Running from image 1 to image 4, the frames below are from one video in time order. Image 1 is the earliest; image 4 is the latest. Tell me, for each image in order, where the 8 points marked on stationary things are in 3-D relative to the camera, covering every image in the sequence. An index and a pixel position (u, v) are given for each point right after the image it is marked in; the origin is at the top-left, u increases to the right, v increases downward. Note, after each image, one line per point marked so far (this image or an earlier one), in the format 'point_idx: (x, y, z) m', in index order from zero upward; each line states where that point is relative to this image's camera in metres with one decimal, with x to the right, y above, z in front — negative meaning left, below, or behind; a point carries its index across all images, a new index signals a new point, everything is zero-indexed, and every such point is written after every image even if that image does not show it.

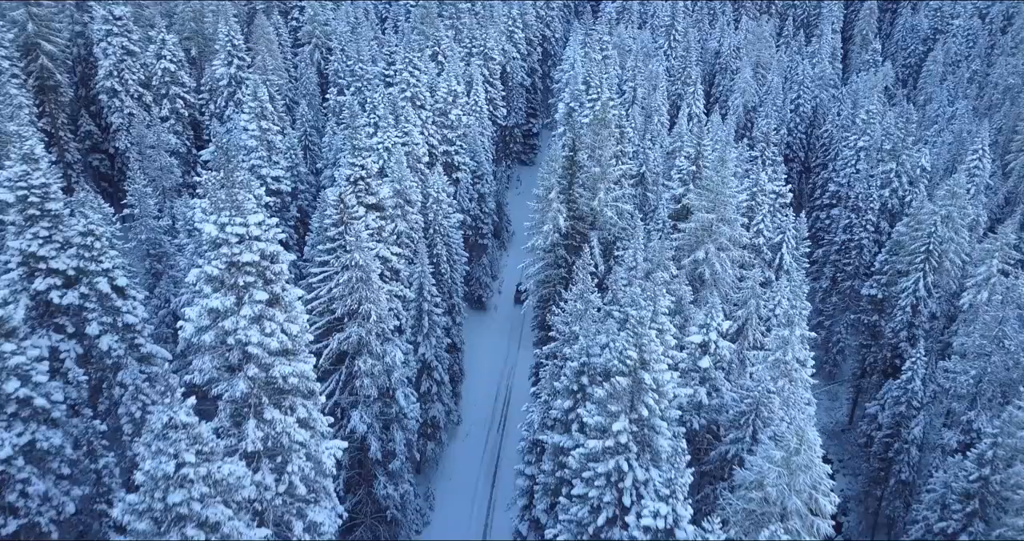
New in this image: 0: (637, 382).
0: (+3.2, -3.0, +19.6) m
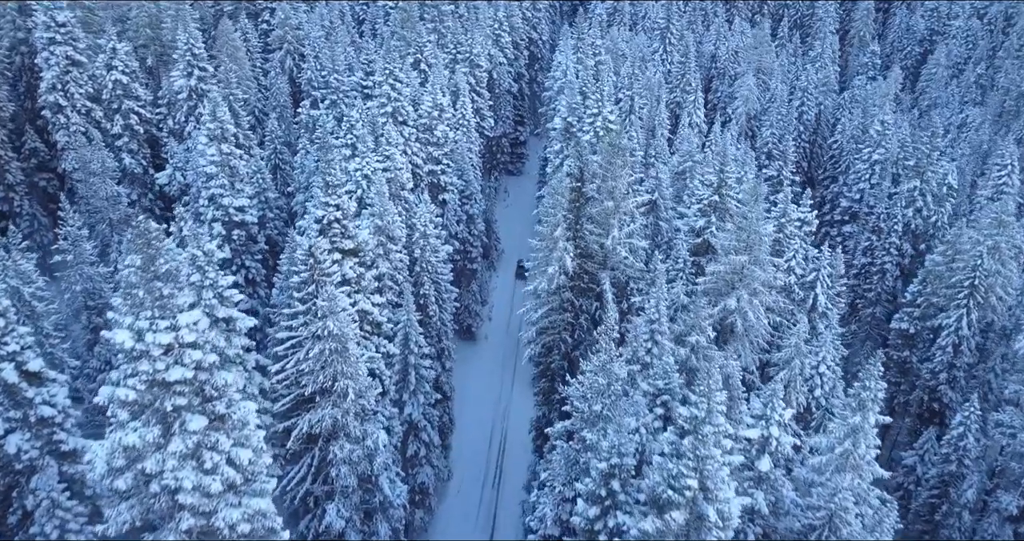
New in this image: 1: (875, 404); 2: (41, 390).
0: (+3.6, -4.8, +15.4) m
1: (+8.5, -3.2, +18.1) m
2: (-11.6, -2.9, +19.0) m
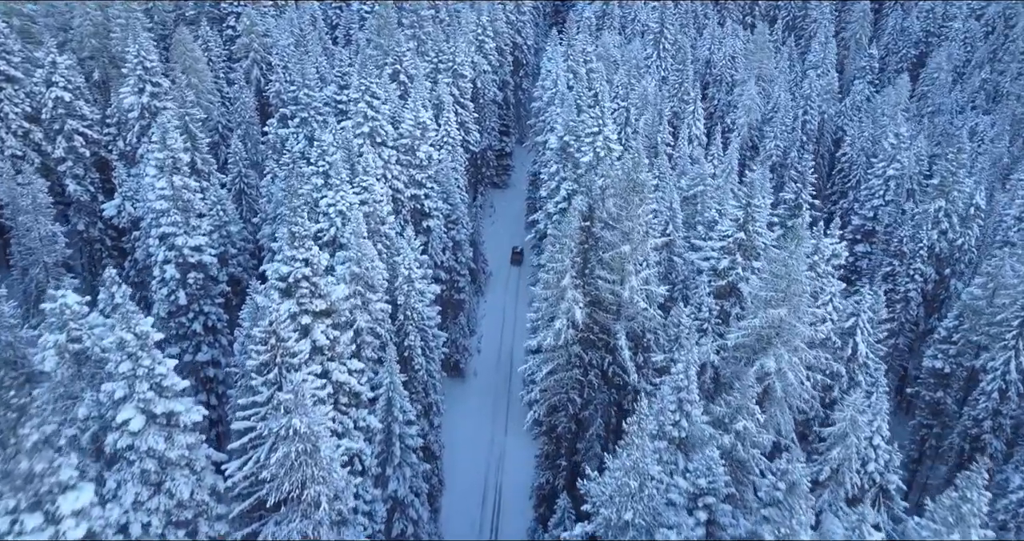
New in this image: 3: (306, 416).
0: (+4.0, -6.6, +11.5) m
1: (+8.9, -4.8, +14.3) m
2: (-11.3, -4.8, +14.7) m
3: (-4.5, -3.2, +16.8) m
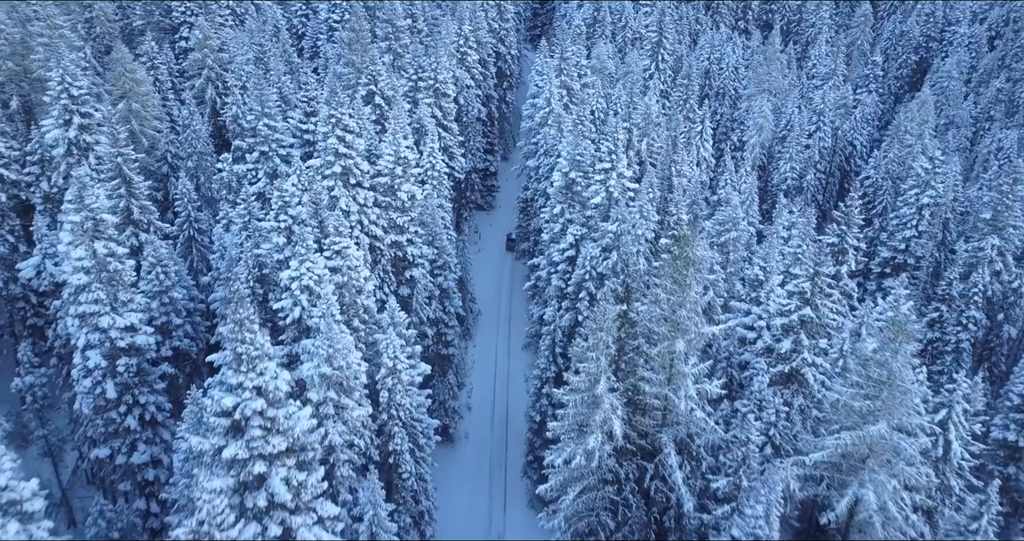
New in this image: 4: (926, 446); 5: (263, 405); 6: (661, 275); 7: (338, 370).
0: (+5.0, -9.0, +6.2) m
1: (+9.7, -7.2, +9.2) m
2: (-10.4, -7.5, +8.9) m
3: (-3.8, -5.7, +11.2) m
4: (+10.2, -4.3, +19.5) m
5: (-4.9, -2.6, +15.5) m
6: (+3.7, 0.0, +20.2) m
7: (-4.5, -2.5, +19.9) m
